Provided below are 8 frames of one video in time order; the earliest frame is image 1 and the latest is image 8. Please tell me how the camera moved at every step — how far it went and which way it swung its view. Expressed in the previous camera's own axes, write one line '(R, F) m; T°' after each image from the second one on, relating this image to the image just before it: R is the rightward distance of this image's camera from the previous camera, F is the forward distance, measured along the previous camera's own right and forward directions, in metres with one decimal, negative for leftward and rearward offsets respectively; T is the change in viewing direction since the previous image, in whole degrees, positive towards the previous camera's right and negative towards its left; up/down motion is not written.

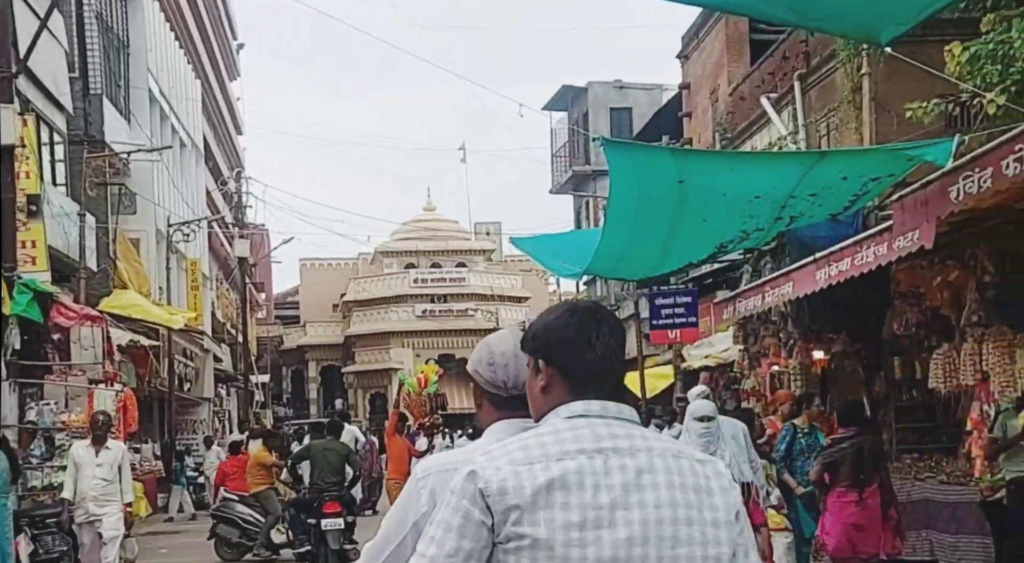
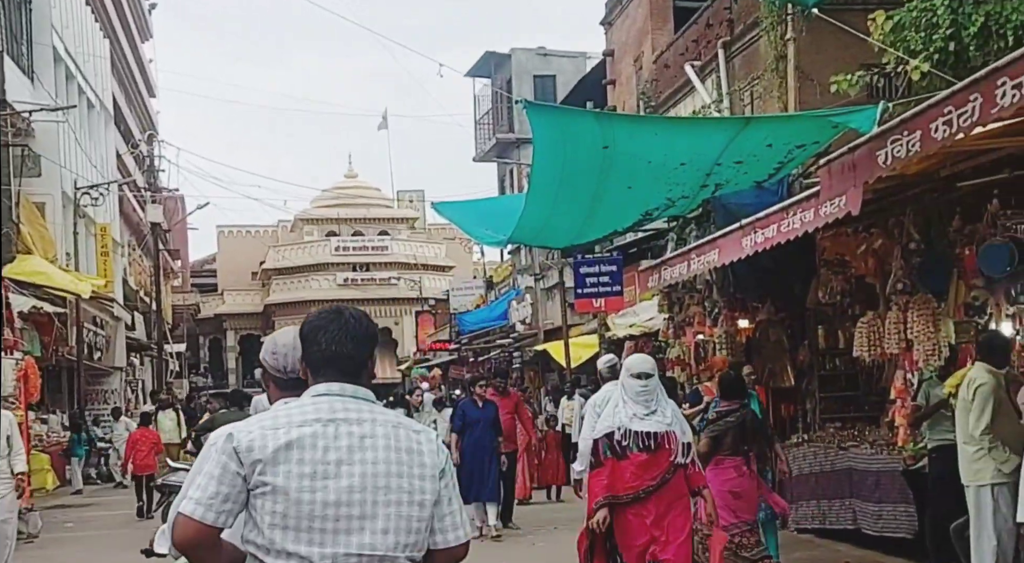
(0.0, +0.3) m; +4°
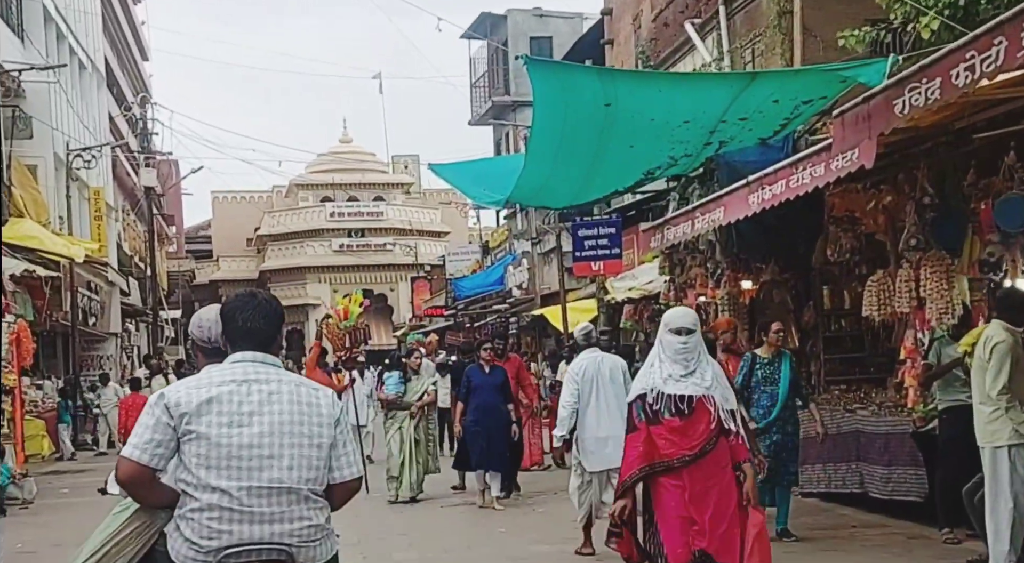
(0.0, +0.2) m; 0°
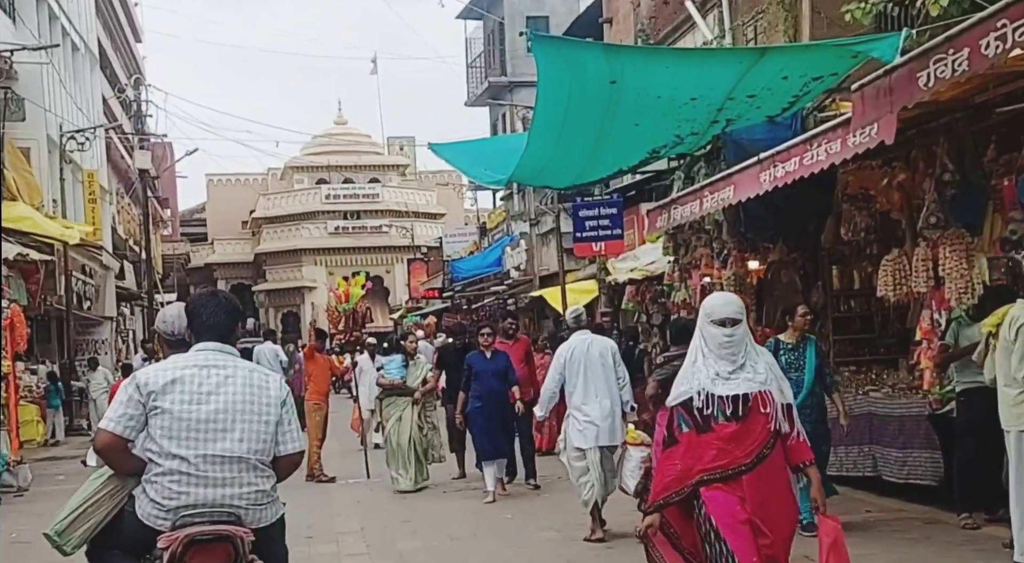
(-0.1, +0.2) m; 0°
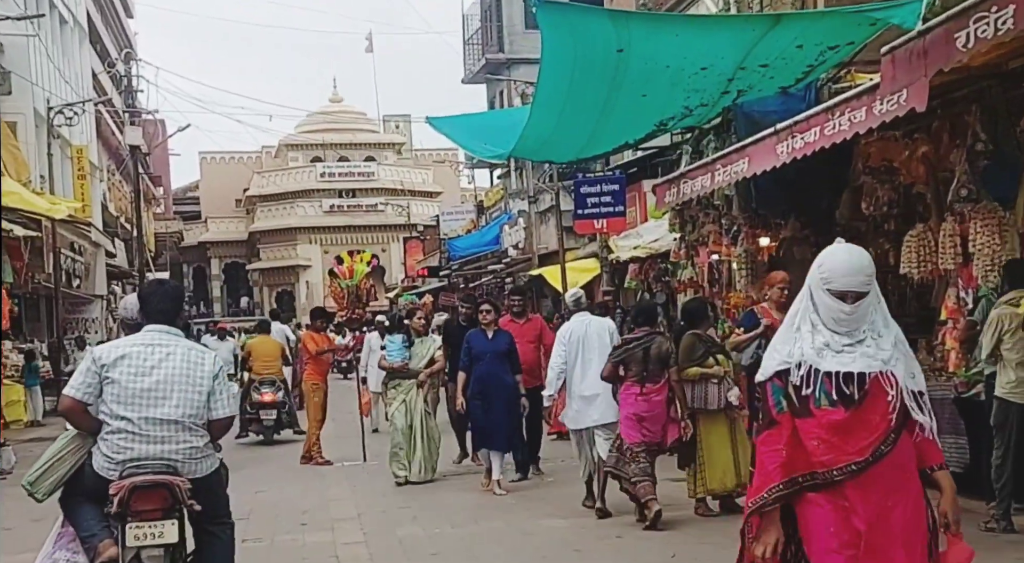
(-0.1, +0.4) m; 0°
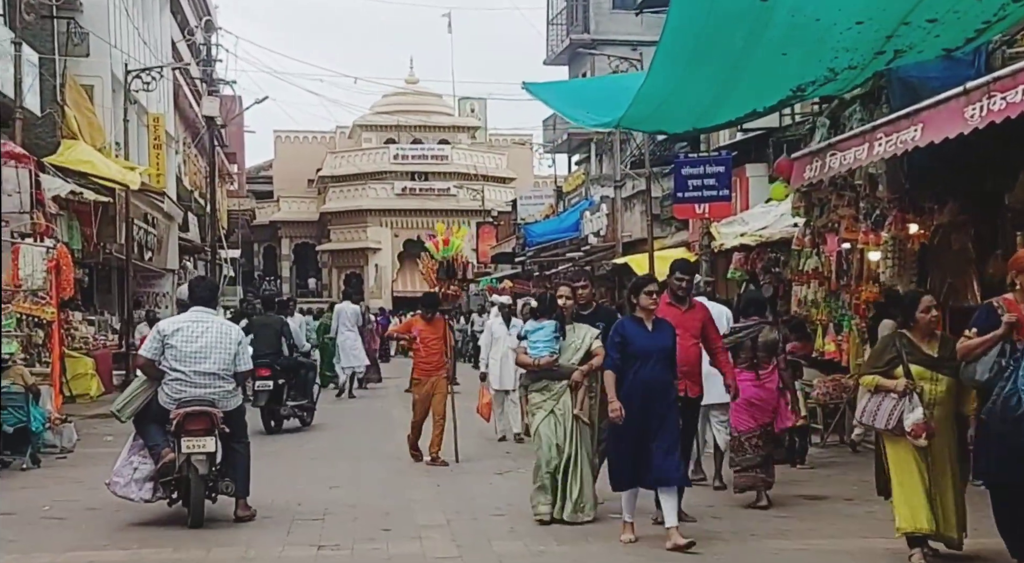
(-0.4, +1.1) m; -3°
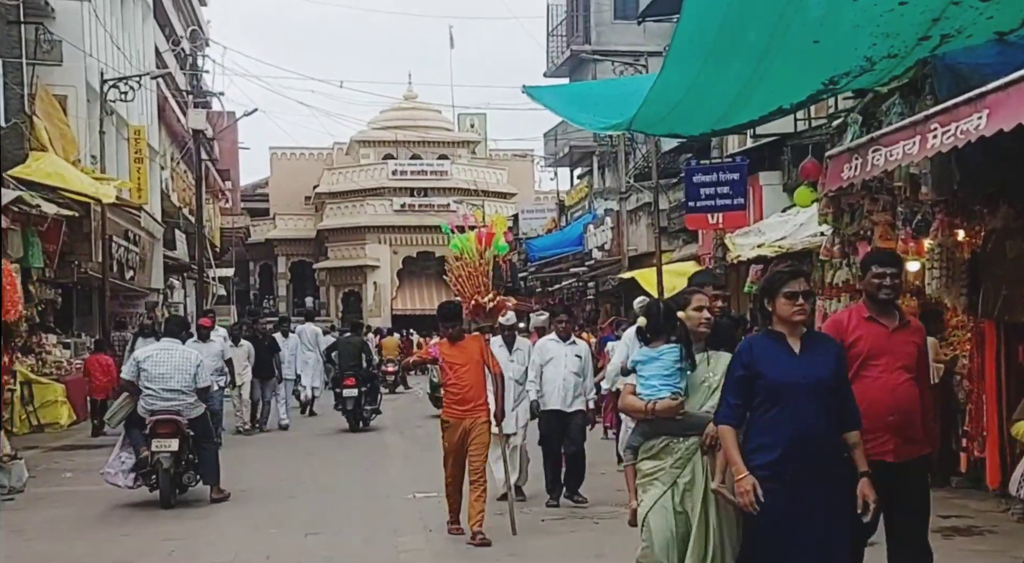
(0.0, +1.1) m; 0°
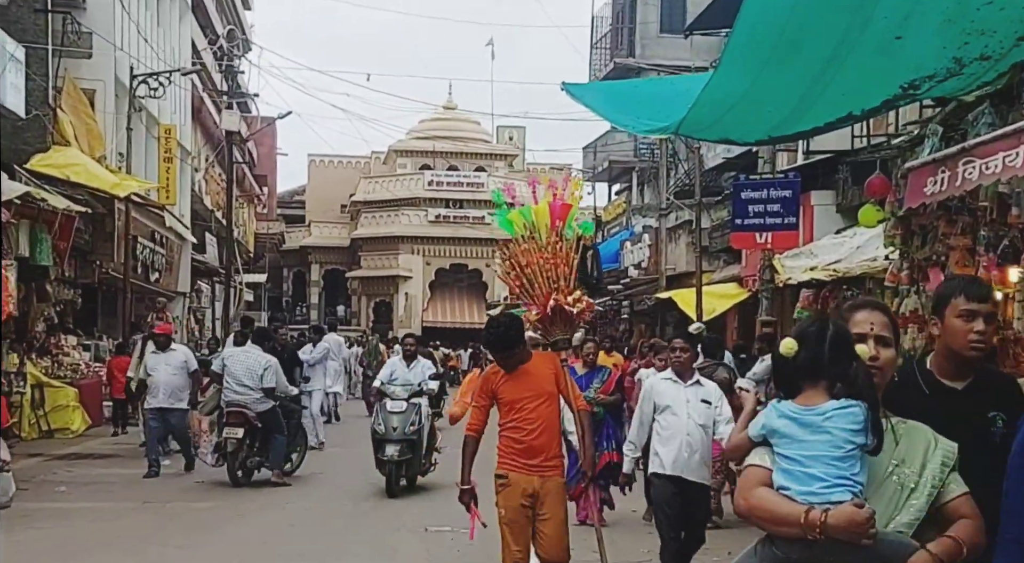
(0.0, +0.9) m; -2°
